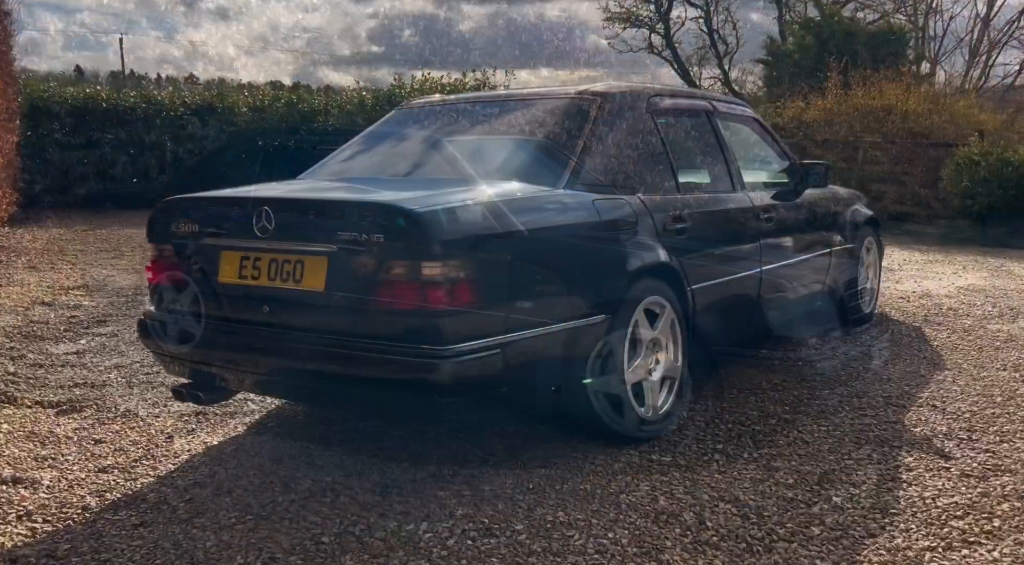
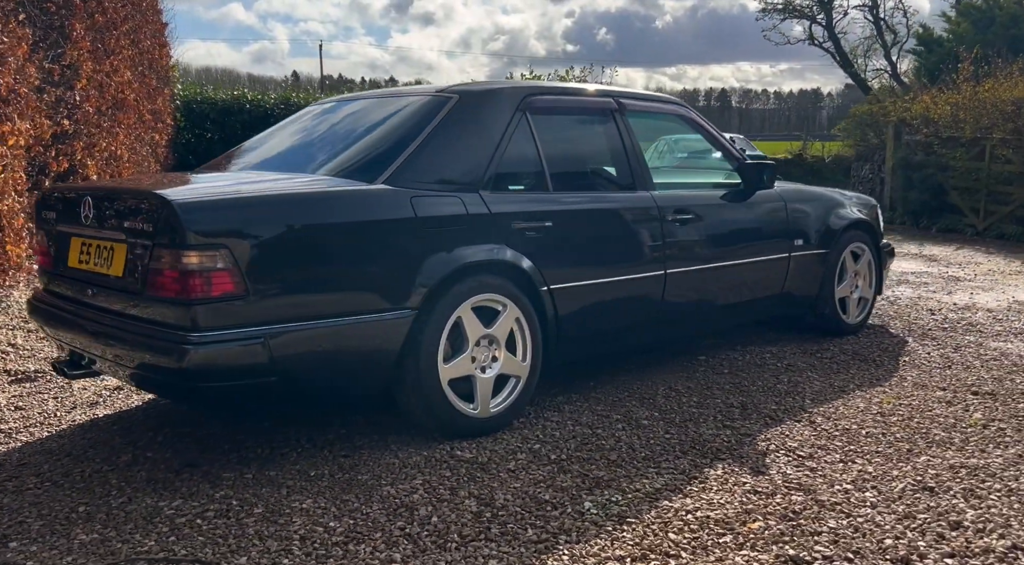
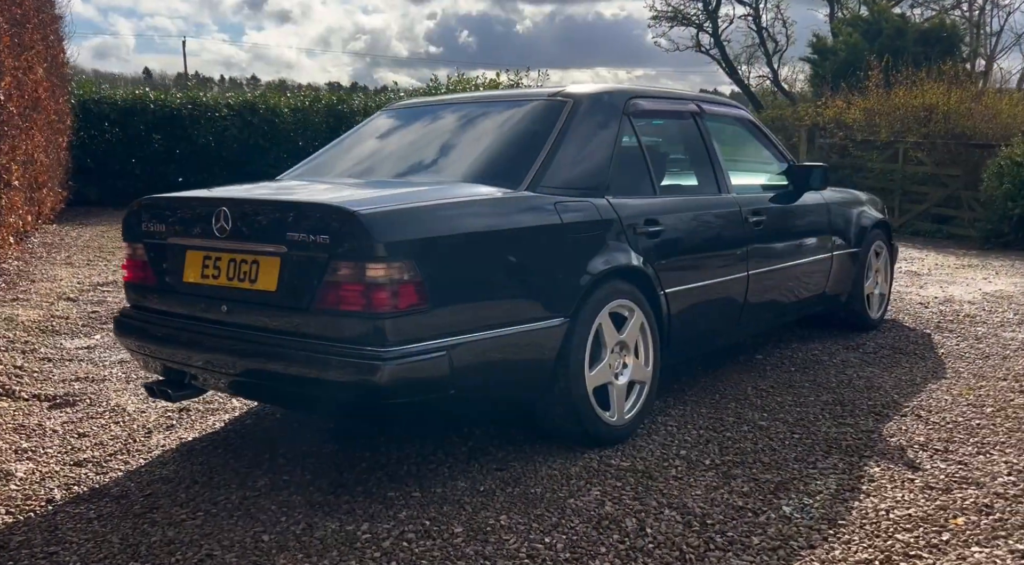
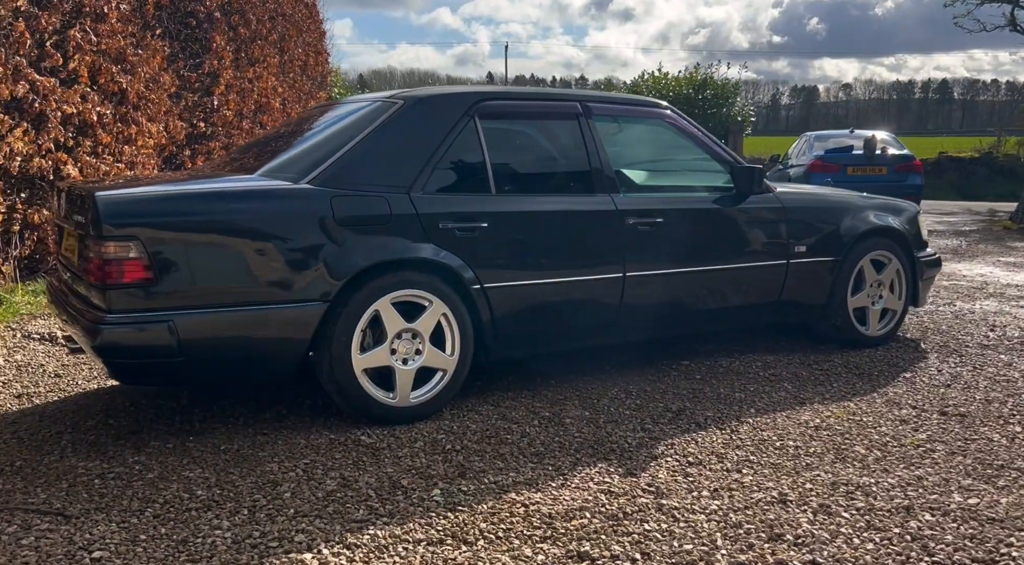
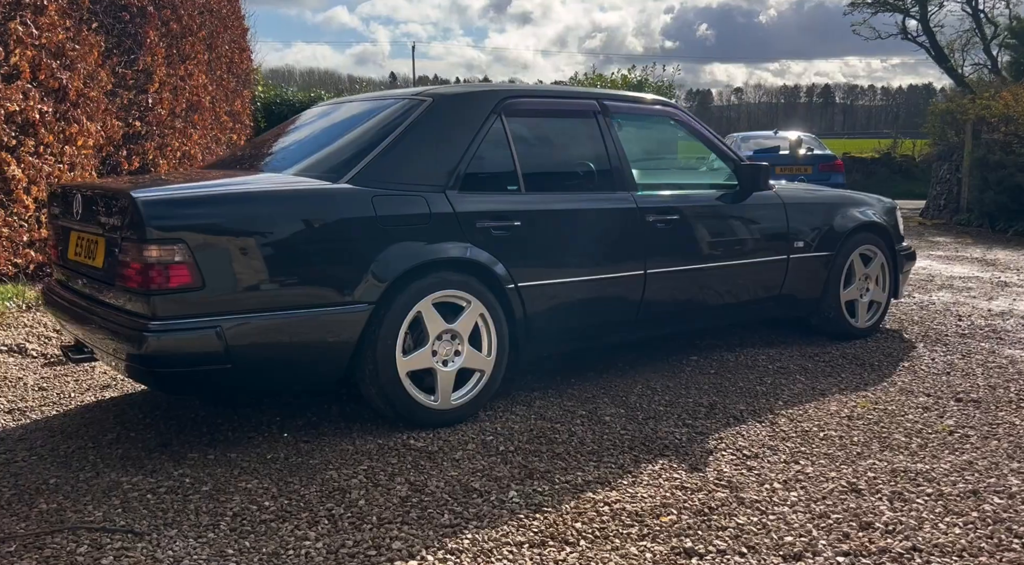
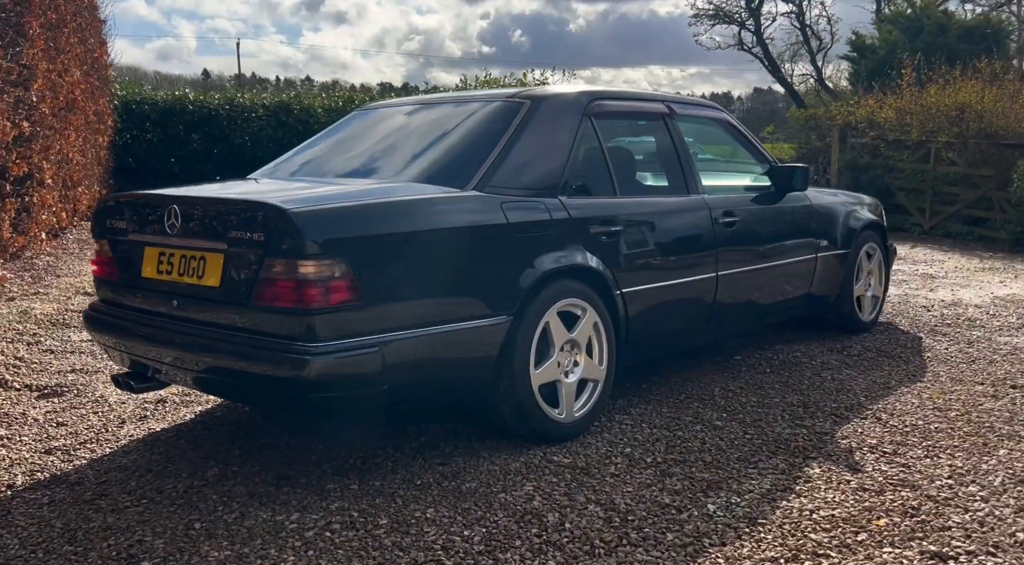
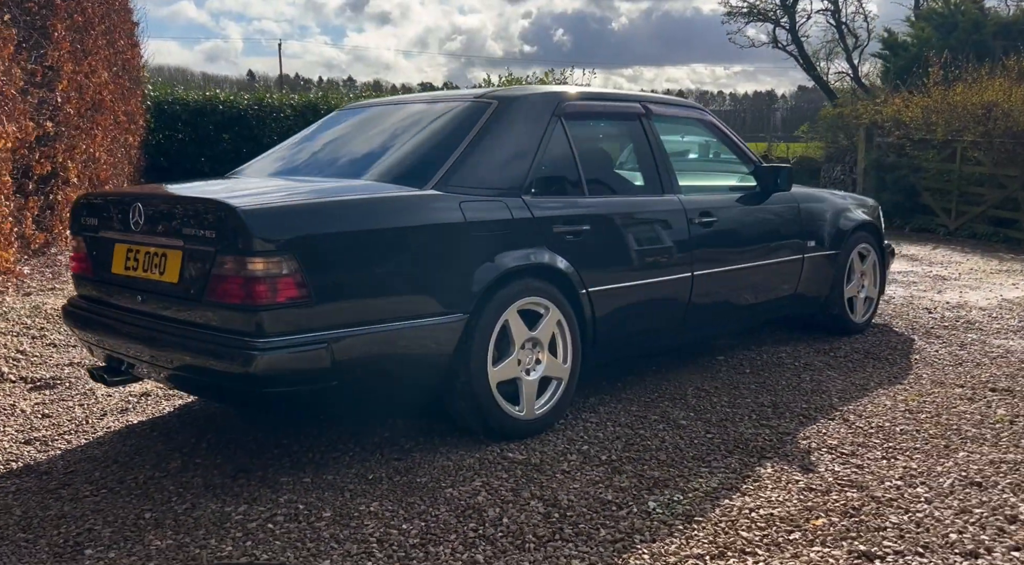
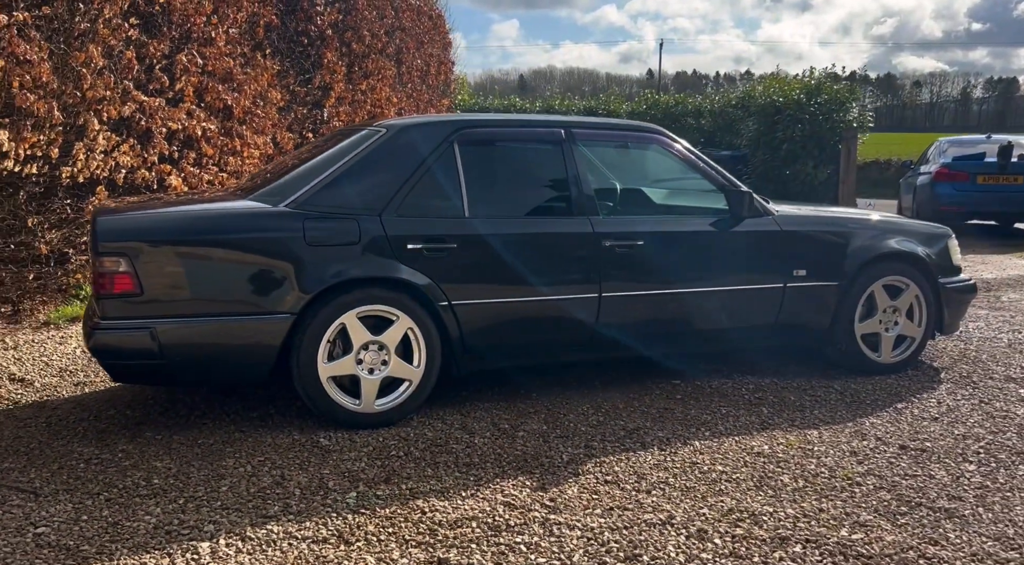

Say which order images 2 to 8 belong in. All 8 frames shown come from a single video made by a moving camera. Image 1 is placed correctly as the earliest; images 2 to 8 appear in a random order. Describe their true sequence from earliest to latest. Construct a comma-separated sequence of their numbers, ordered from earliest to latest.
3, 6, 7, 2, 5, 4, 8
